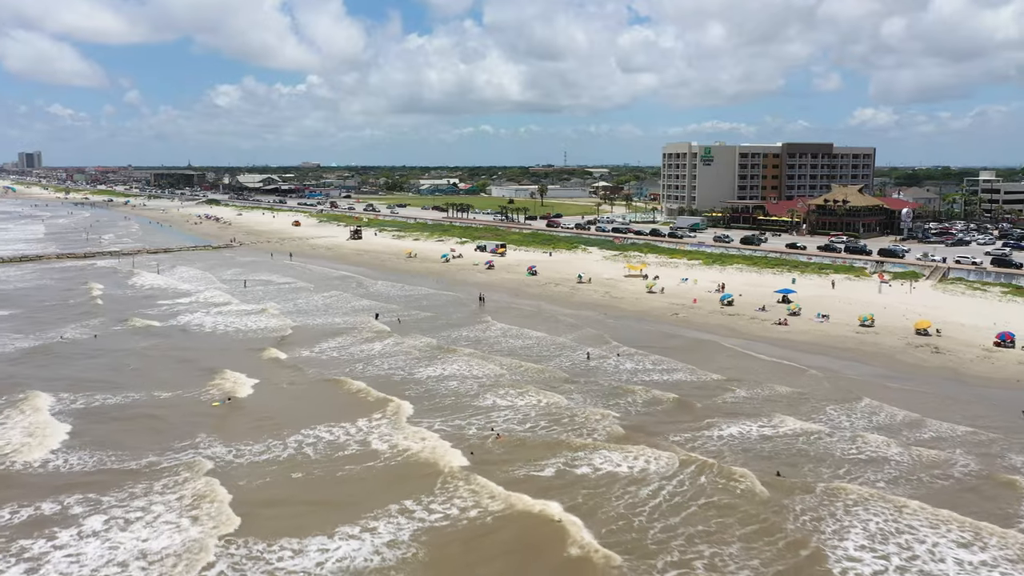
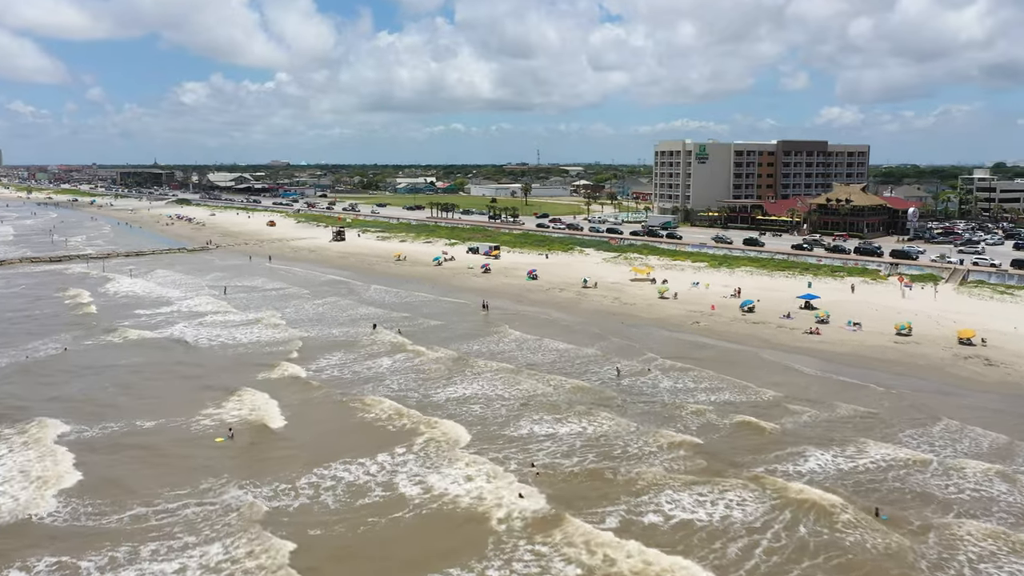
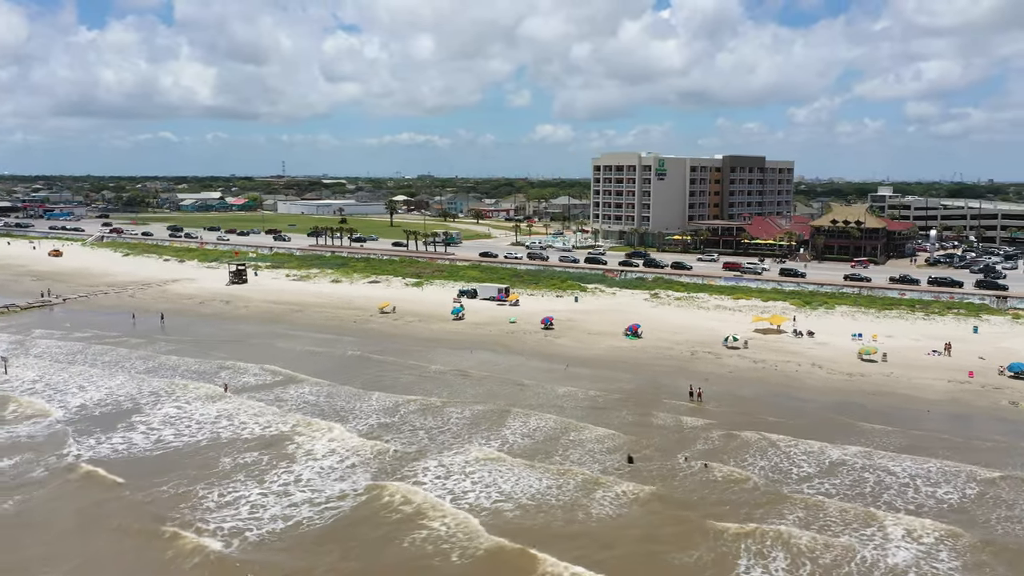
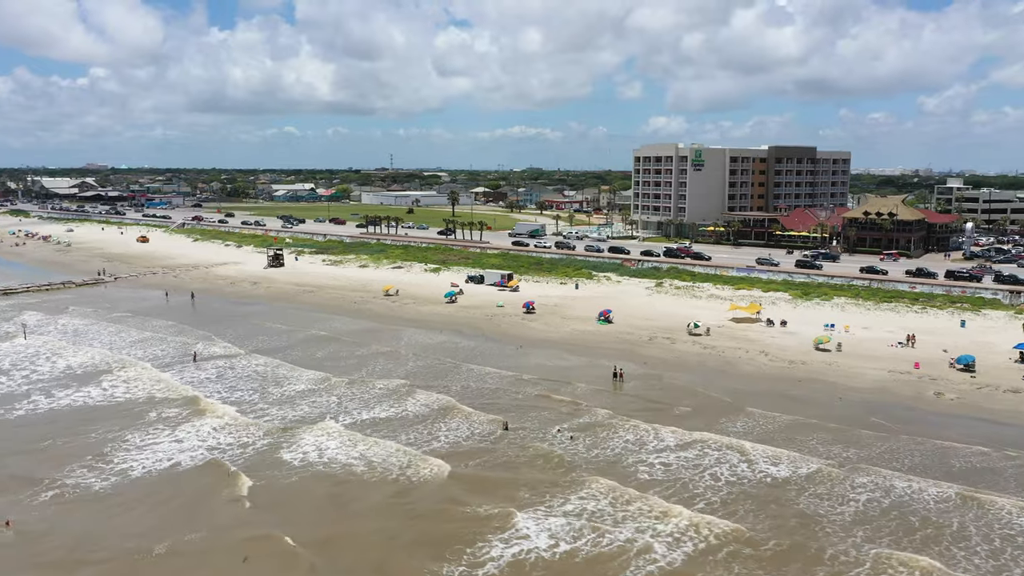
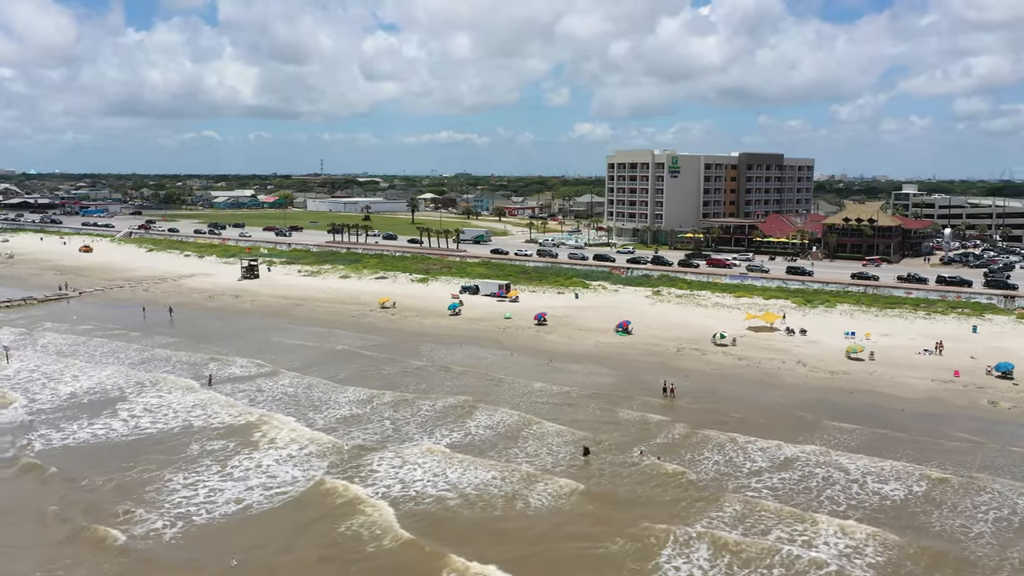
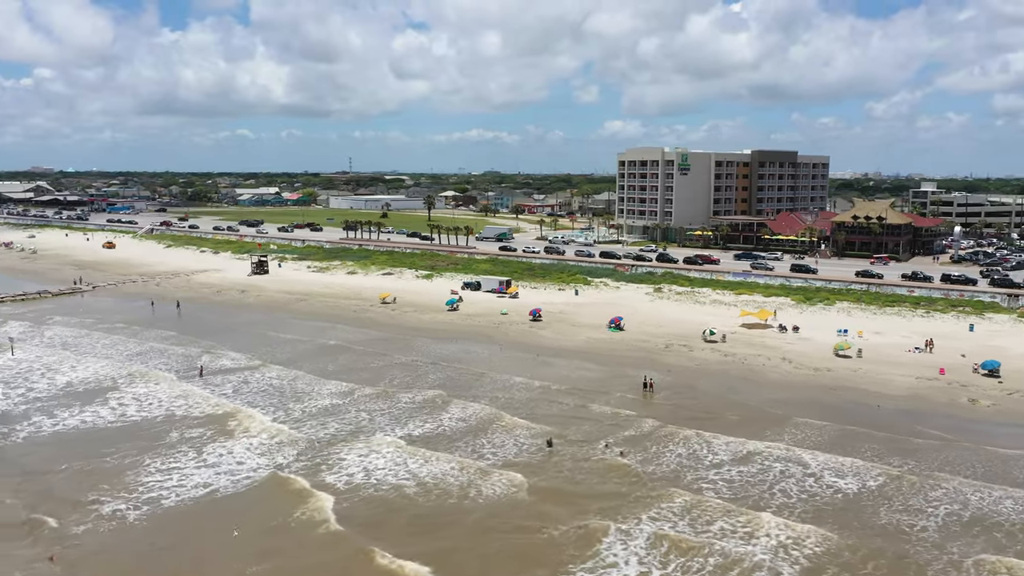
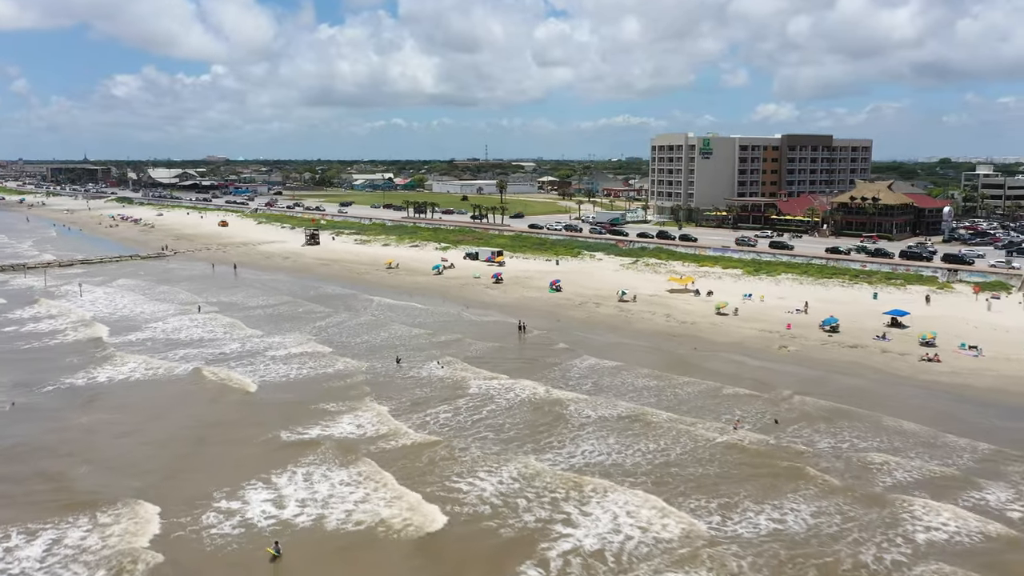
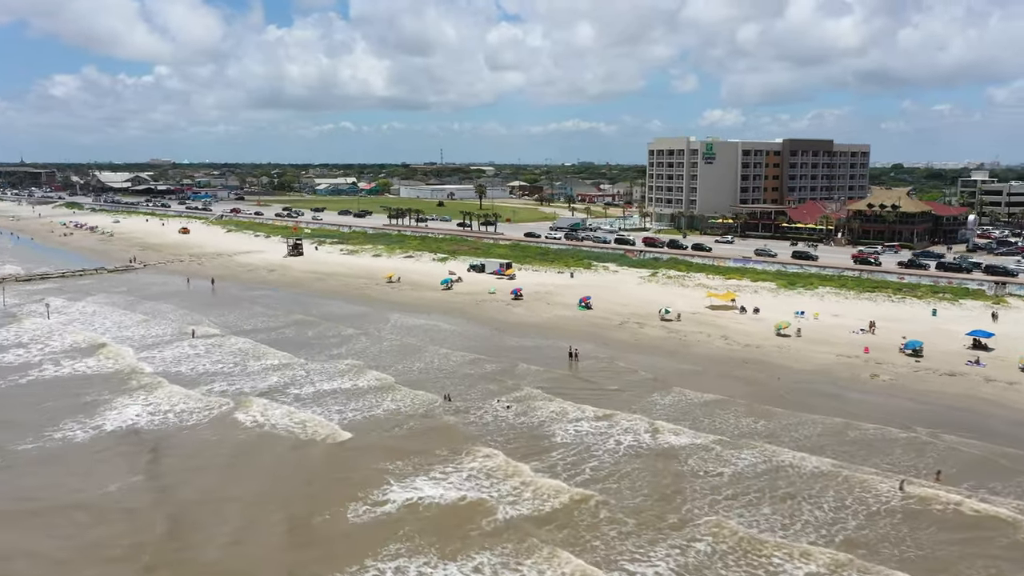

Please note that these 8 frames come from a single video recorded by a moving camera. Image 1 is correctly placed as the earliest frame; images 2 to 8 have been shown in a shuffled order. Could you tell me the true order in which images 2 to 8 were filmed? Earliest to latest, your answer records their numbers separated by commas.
2, 7, 8, 4, 6, 5, 3
